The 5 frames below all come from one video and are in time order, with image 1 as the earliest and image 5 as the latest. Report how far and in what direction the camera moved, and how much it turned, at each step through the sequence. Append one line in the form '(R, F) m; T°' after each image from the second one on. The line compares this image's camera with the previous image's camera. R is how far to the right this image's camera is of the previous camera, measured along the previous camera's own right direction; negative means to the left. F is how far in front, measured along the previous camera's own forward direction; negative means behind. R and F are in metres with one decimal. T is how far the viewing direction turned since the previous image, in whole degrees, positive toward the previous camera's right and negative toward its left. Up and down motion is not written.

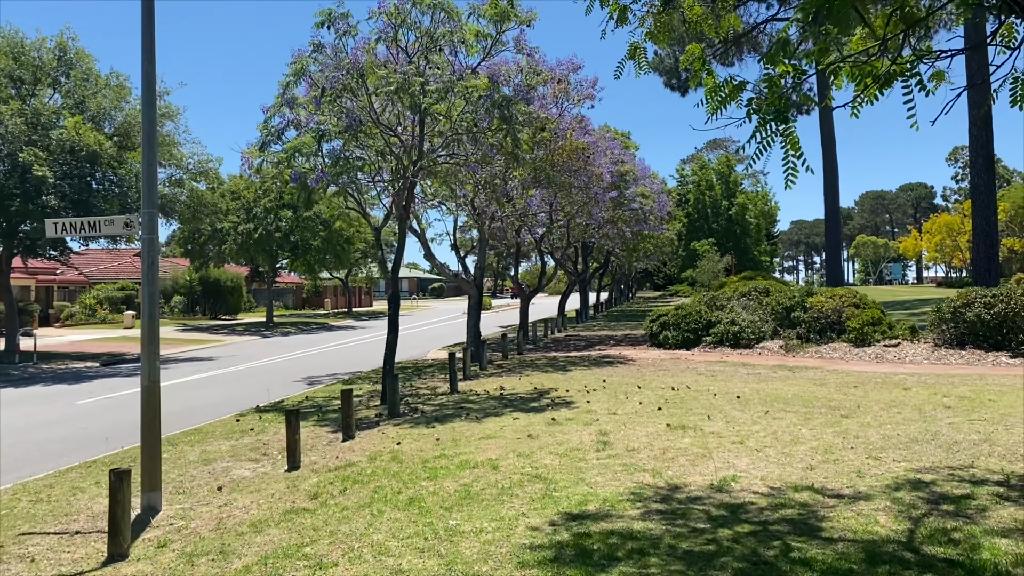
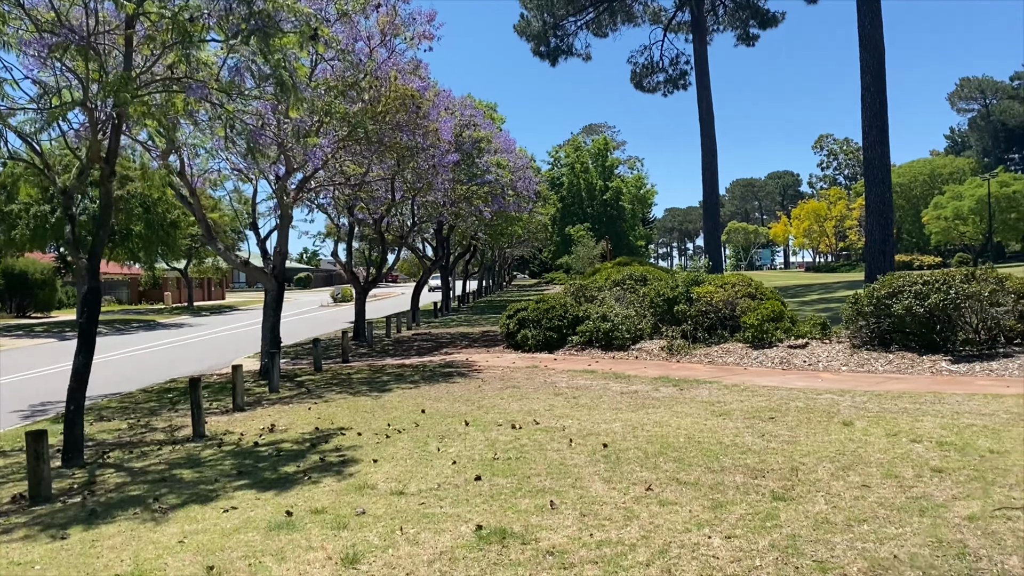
(+1.0, +3.7) m; +8°
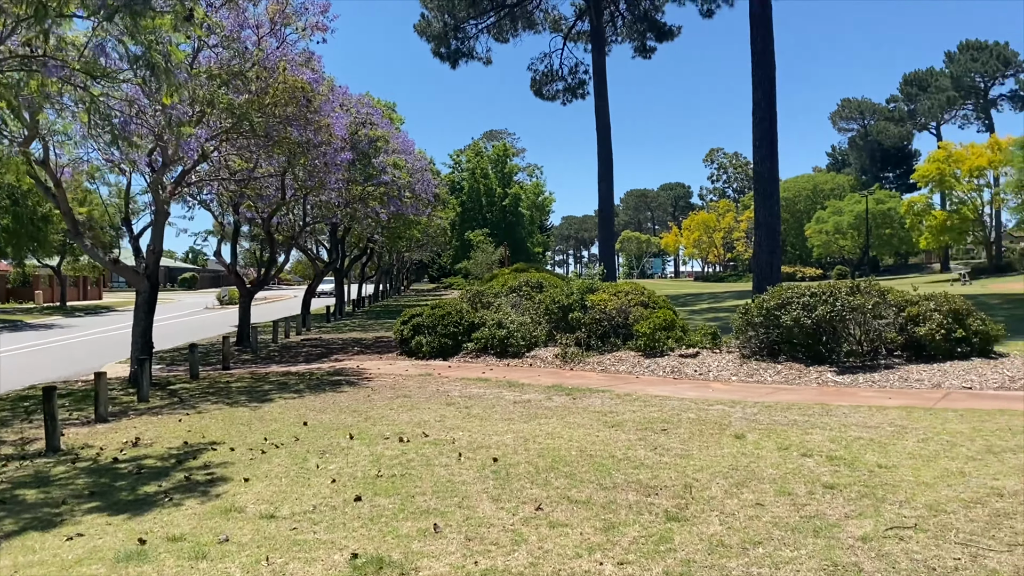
(+0.1, +0.3) m; +7°
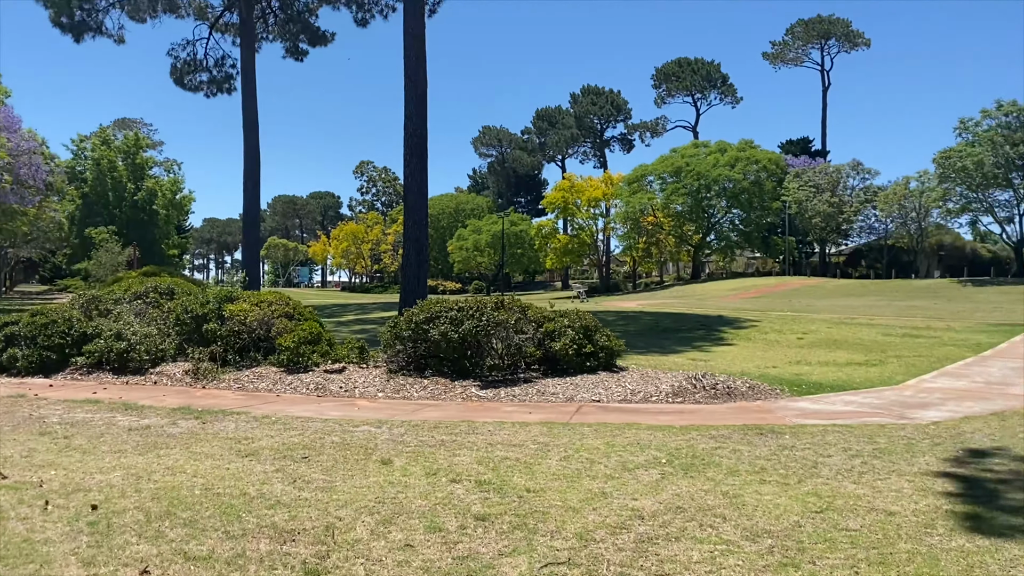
(+0.1, +0.6) m; +23°
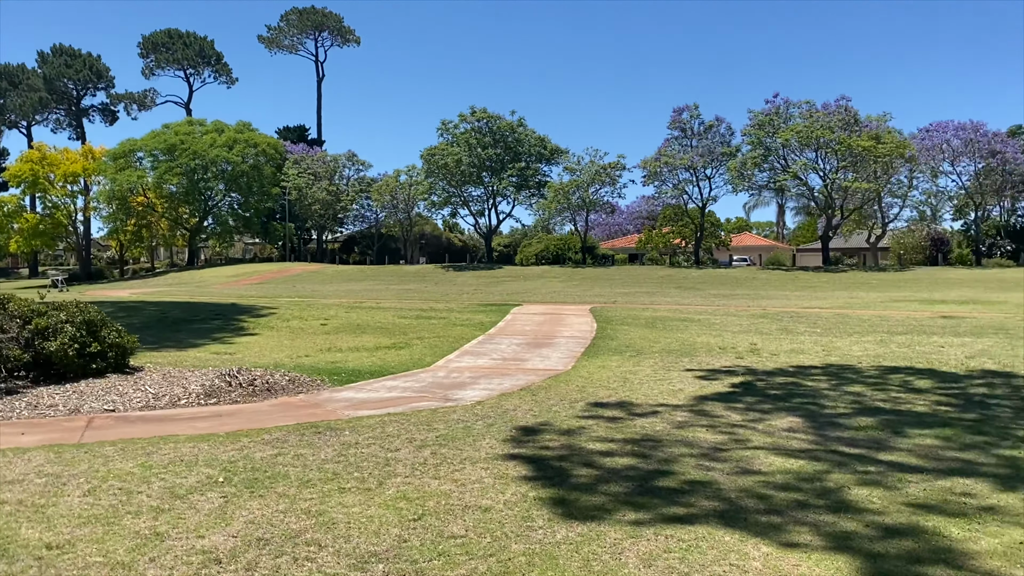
(-0.2, +0.8) m; +32°
